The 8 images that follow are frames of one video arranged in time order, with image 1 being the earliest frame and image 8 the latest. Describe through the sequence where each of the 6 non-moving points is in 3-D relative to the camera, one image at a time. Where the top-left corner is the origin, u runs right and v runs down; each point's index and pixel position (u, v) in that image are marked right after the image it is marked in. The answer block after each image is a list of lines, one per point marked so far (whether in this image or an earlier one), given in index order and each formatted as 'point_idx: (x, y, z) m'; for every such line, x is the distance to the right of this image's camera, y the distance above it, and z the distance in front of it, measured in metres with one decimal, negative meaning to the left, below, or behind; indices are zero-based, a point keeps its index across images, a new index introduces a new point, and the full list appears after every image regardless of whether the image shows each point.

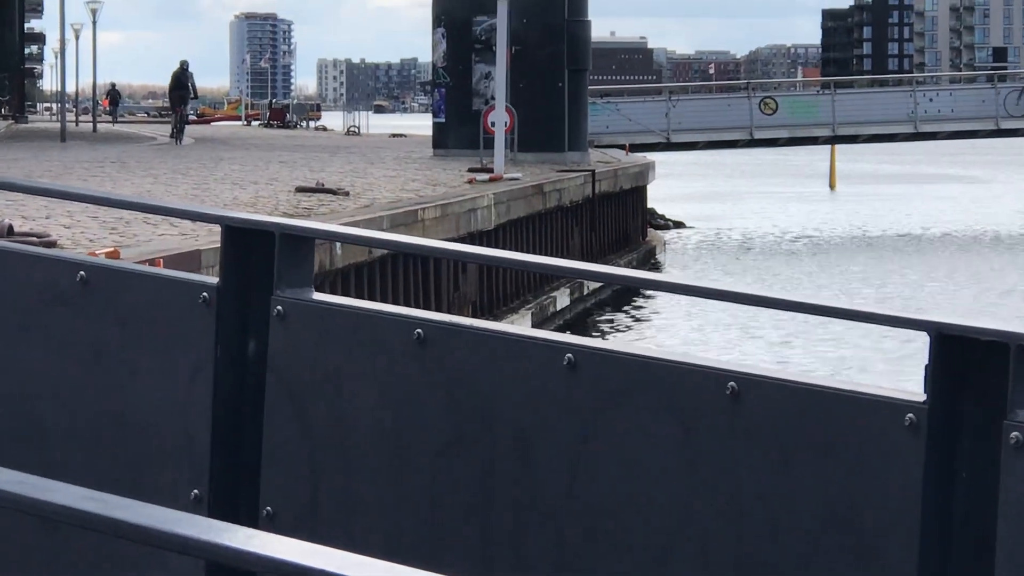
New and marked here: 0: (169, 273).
0: (-0.6, 0.0, +2.6) m
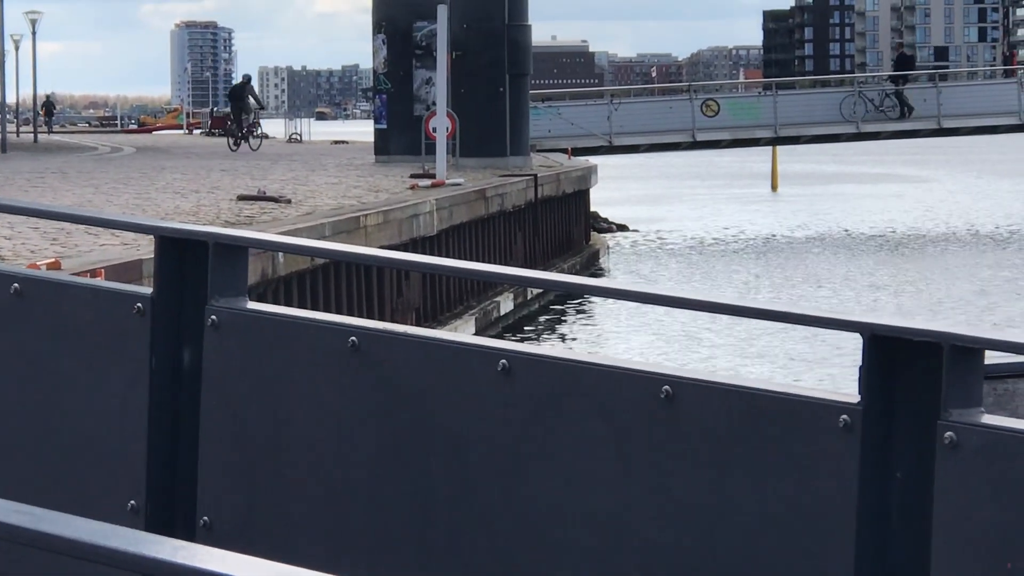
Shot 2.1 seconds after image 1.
0: (-0.7, 0.0, +2.6) m
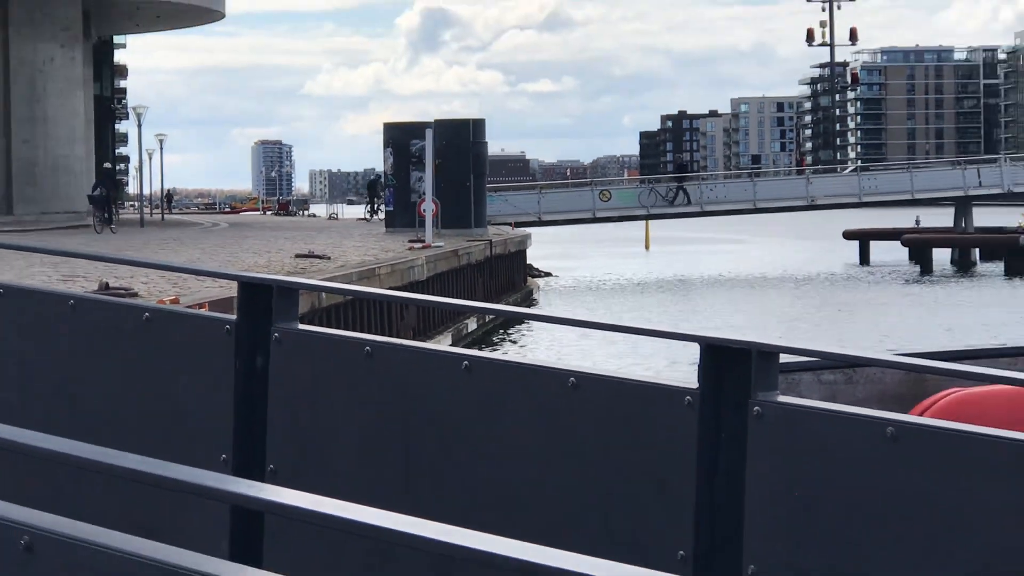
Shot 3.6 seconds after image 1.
0: (-0.8, -0.1, +4.0) m
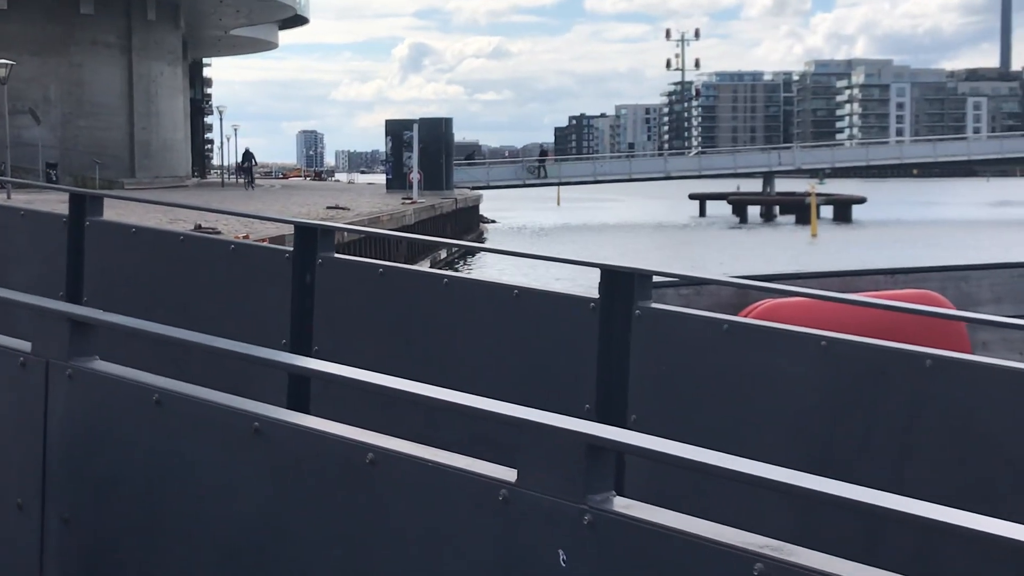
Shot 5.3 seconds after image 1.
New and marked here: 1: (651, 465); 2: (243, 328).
0: (-1.0, +0.2, +6.0) m
1: (+0.4, -0.6, +4.4) m
2: (-1.2, -0.2, +6.1) m
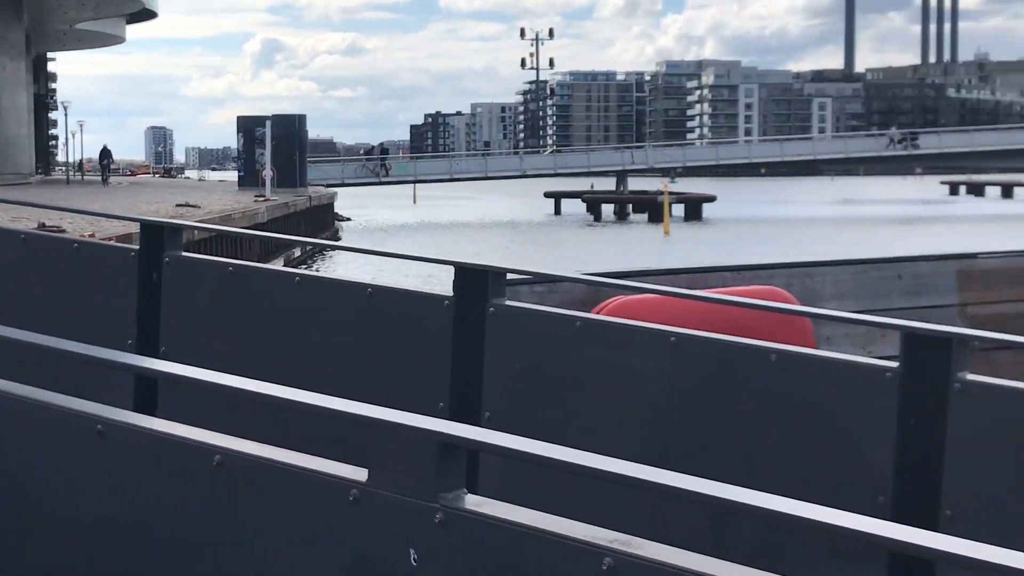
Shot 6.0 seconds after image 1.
0: (-1.6, +0.2, +5.9) m
1: (0.0, -0.5, +4.5) m
2: (-1.8, -0.2, +6.0) m
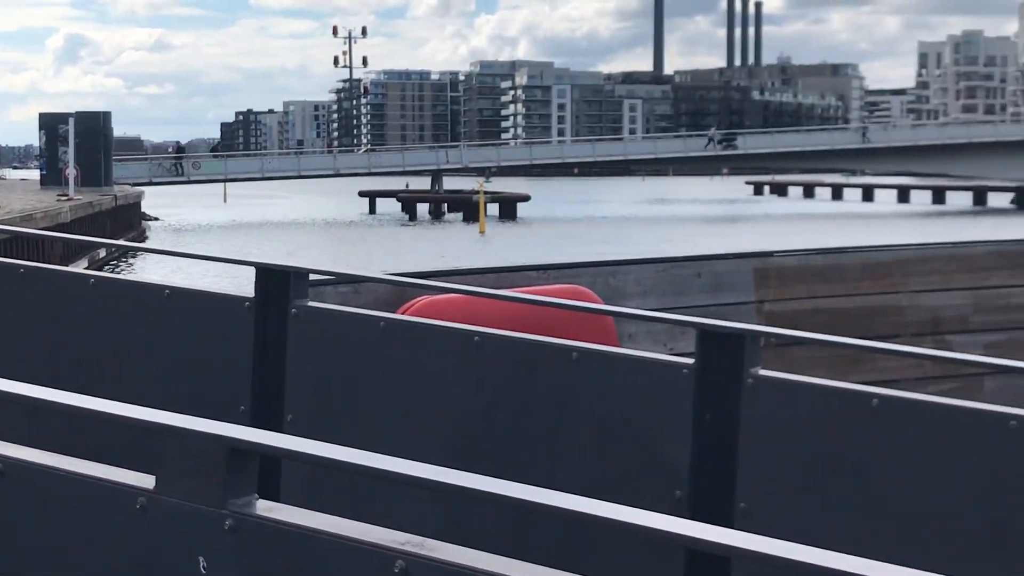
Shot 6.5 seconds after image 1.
0: (-2.4, +0.2, +5.6) m
1: (-0.6, -0.5, +4.4) m
2: (-2.5, -0.2, +5.7) m
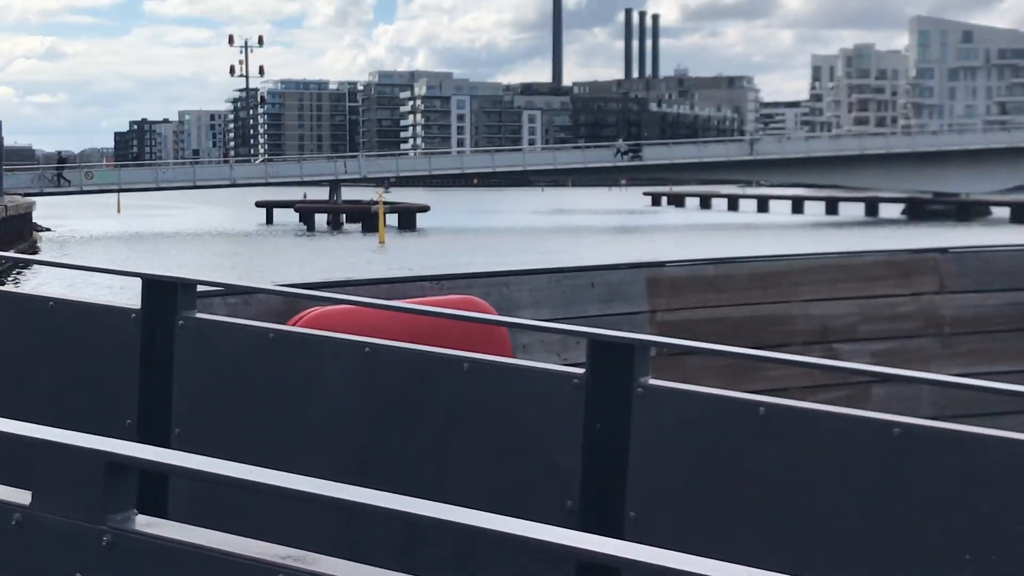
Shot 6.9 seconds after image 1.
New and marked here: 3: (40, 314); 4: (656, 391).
0: (-2.8, +0.1, +5.5) m
1: (-1.0, -0.6, +4.4) m
2: (-2.9, -0.2, +5.6) m
3: (-1.6, -0.1, +4.8) m
4: (+0.4, -0.3, +3.8) m
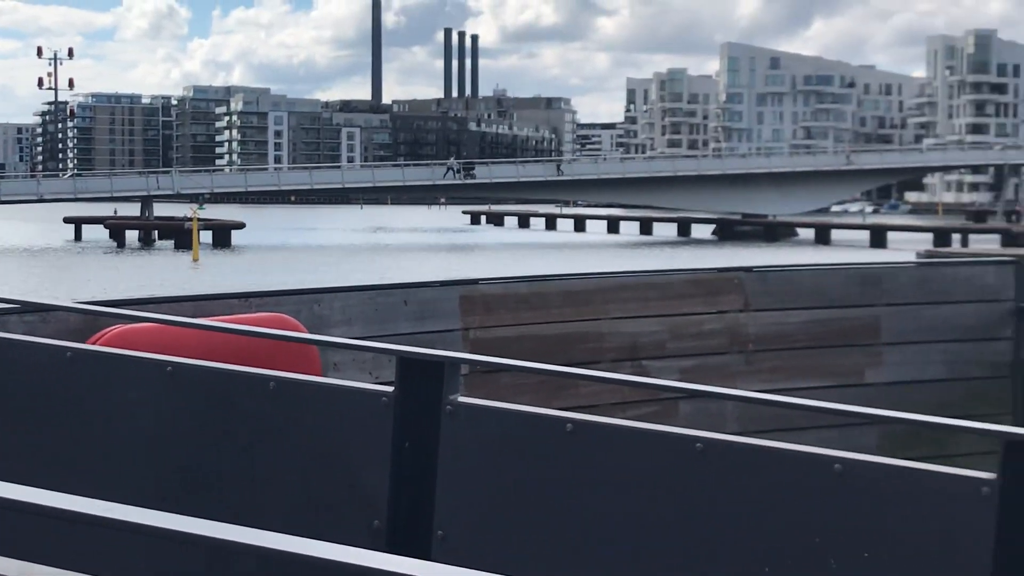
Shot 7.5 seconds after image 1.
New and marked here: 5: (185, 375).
0: (-3.5, +0.1, +5.1) m
1: (-1.5, -0.6, +4.2) m
2: (-3.6, -0.3, +5.2) m
3: (-2.2, -0.1, +4.6) m
4: (-0.1, -0.3, +3.8) m
5: (-0.9, -0.3, +4.1) m
